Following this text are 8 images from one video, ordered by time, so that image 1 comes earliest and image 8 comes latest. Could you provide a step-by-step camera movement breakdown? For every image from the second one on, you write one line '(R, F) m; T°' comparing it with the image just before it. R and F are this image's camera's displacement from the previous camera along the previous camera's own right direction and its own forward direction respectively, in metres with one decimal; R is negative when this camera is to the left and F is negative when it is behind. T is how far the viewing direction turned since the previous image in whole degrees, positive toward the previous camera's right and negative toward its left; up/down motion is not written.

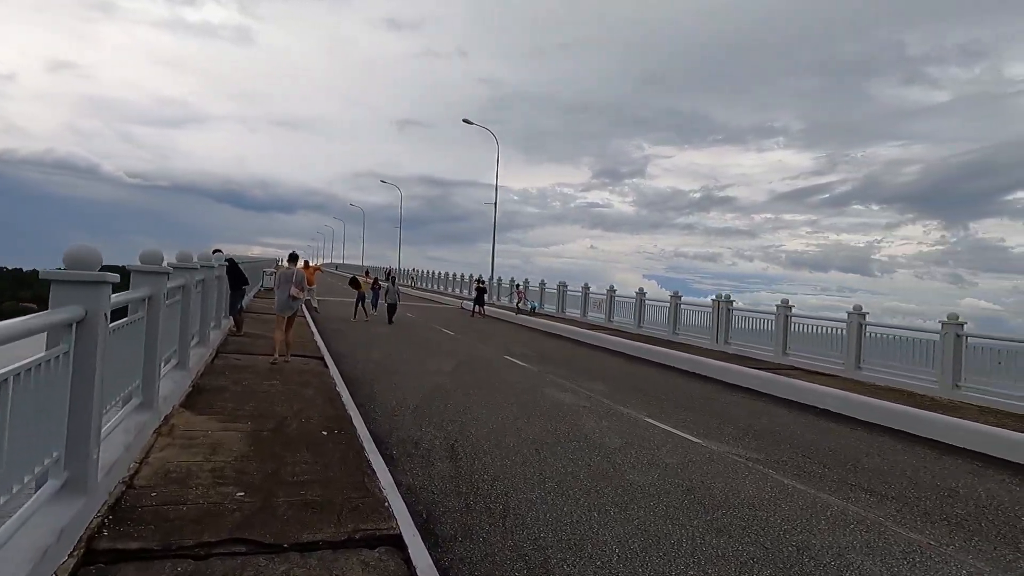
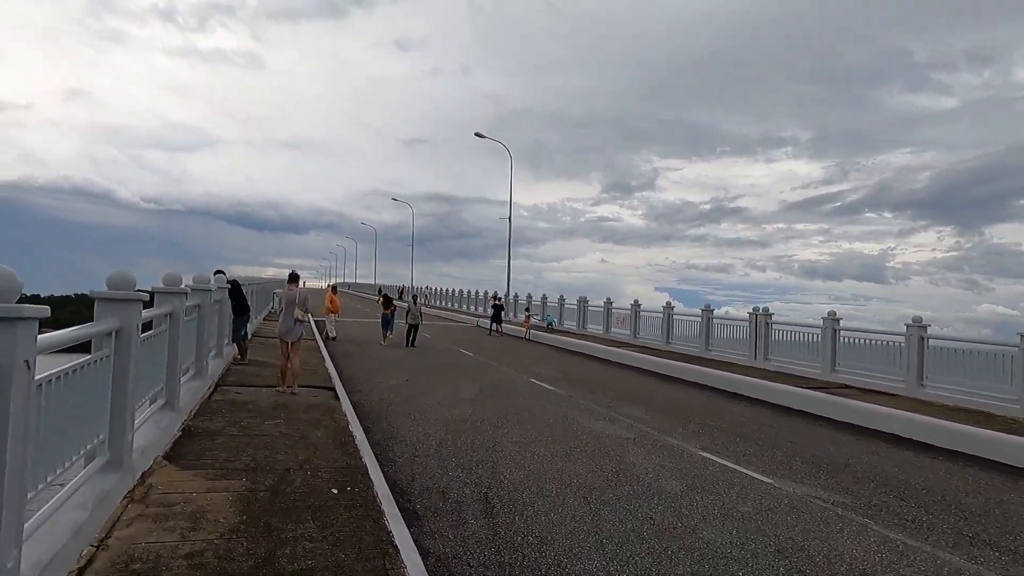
(-0.3, +1.2) m; -1°
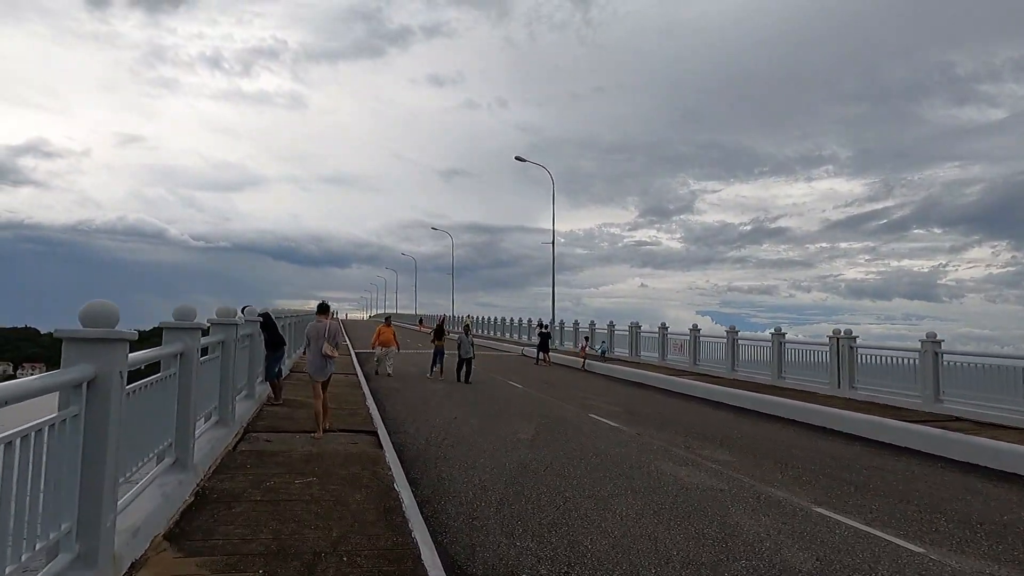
(-0.4, +1.4) m; -3°
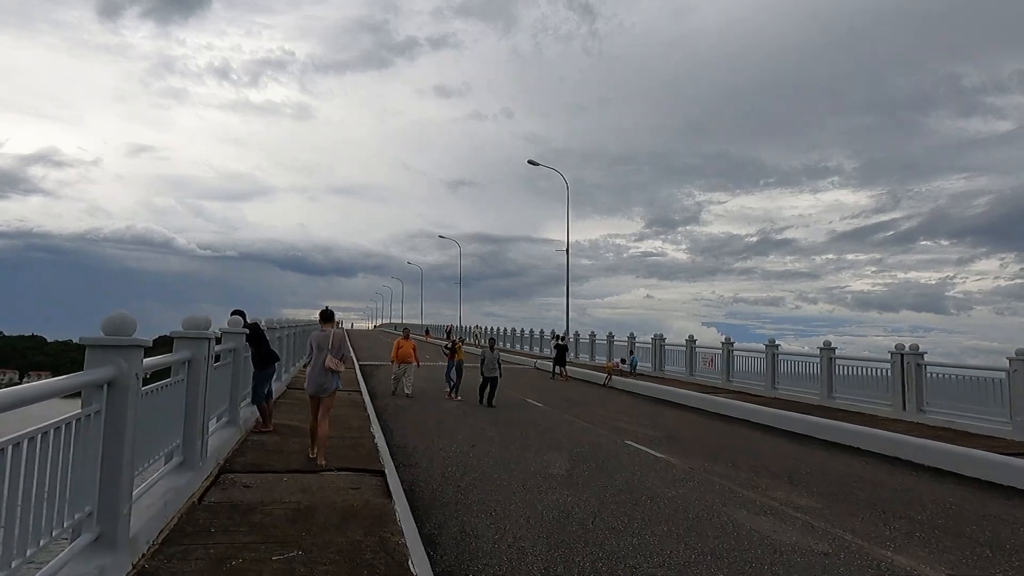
(-0.4, +1.8) m; 0°
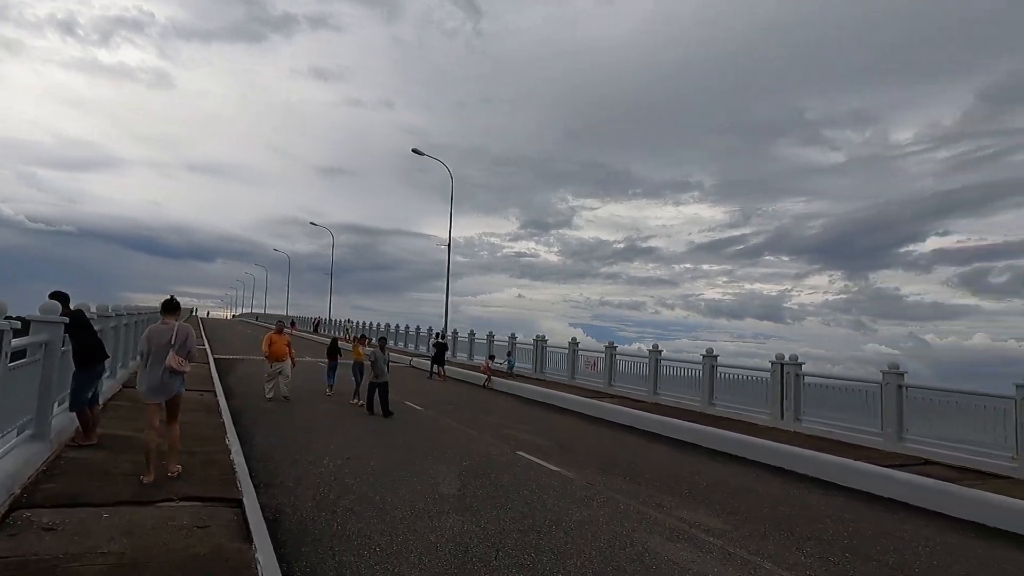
(-0.3, +1.1) m; +11°
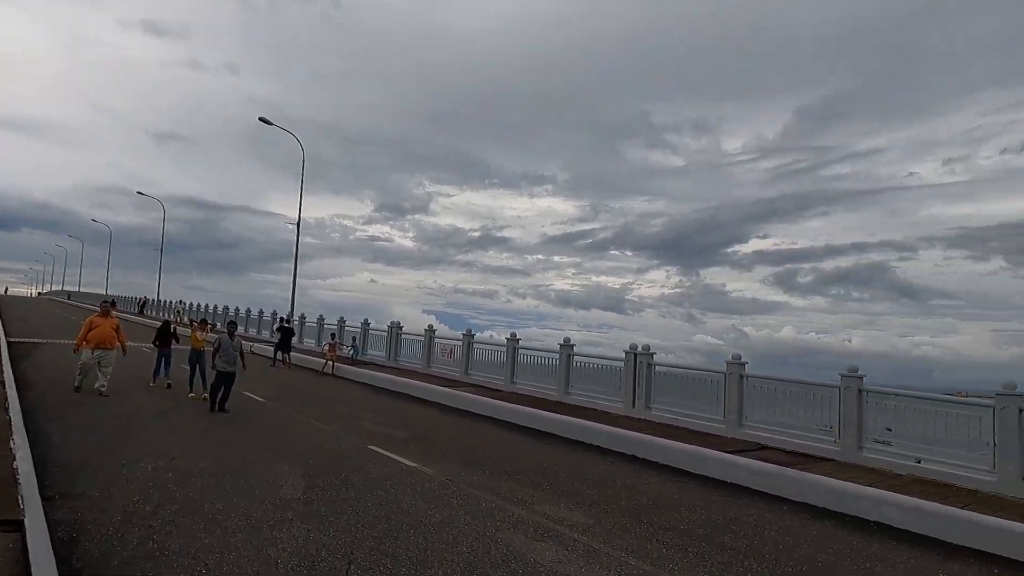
(-0.1, +0.6) m; +12°
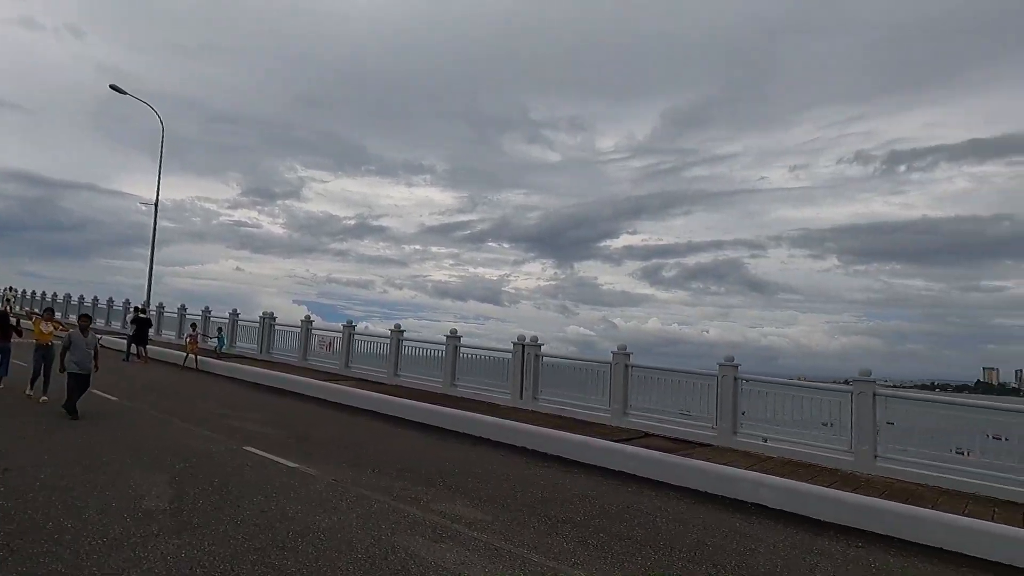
(-0.2, +0.3) m; +11°
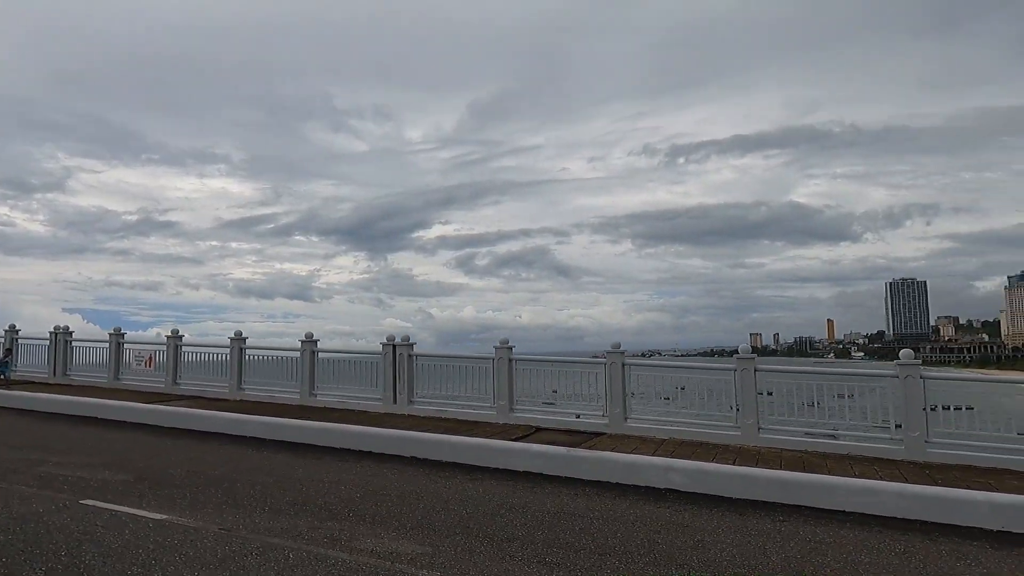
(-1.2, +1.0) m; +16°
